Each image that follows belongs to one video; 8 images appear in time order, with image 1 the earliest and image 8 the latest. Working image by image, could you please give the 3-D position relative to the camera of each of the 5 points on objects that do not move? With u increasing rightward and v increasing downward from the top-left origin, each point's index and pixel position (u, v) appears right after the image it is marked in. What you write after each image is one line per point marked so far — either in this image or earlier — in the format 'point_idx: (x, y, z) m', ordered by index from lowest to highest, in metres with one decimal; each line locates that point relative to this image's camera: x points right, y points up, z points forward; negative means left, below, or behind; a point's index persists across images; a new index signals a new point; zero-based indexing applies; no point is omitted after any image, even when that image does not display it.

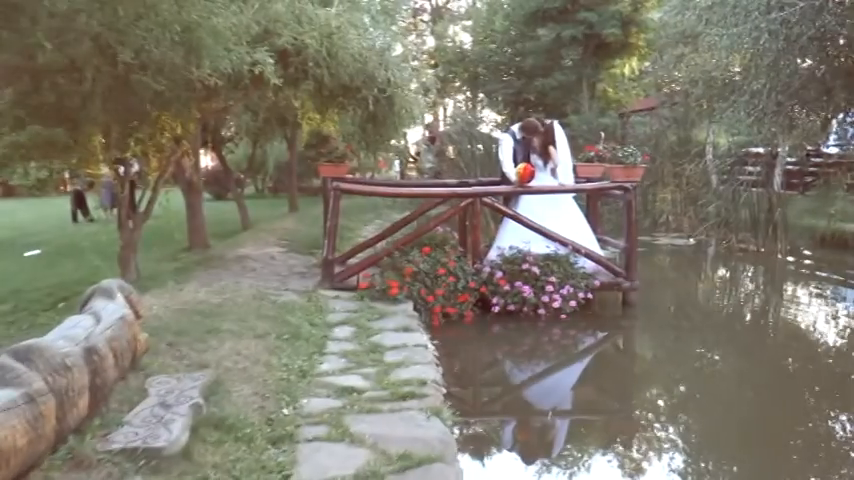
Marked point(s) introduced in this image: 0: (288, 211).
0: (-2.0, +0.4, +12.5) m
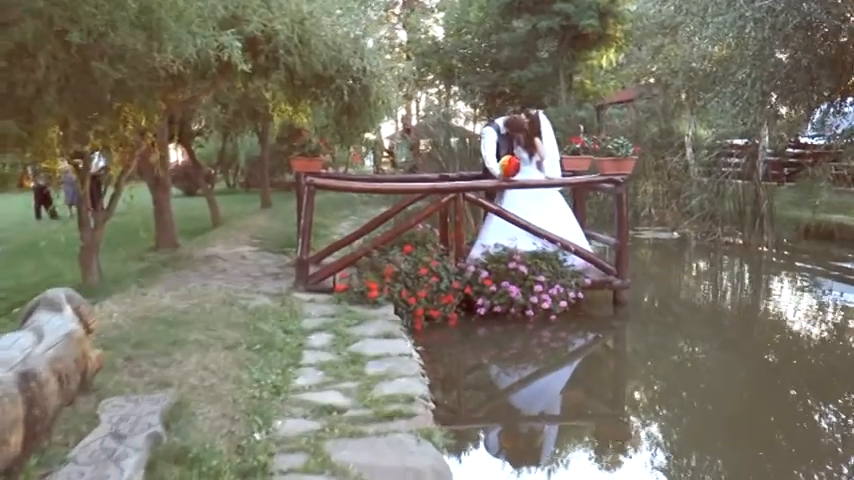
0: (-2.3, +0.4, +12.1) m
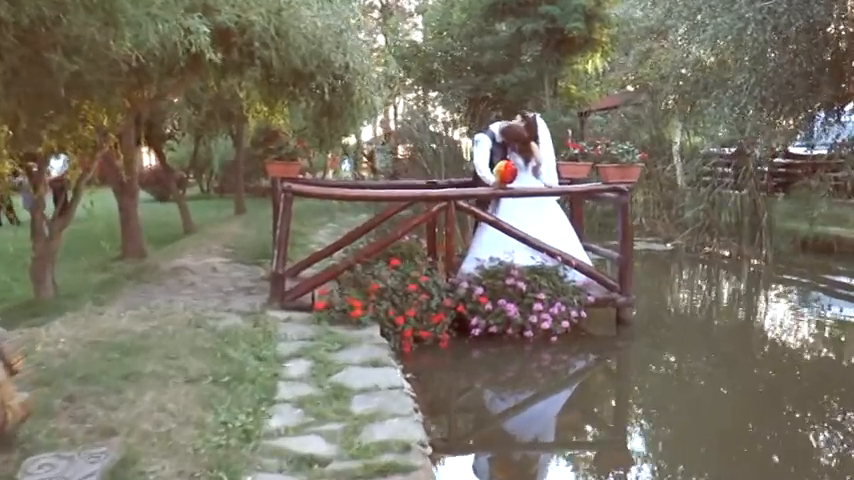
0: (-2.5, +0.3, +11.6) m
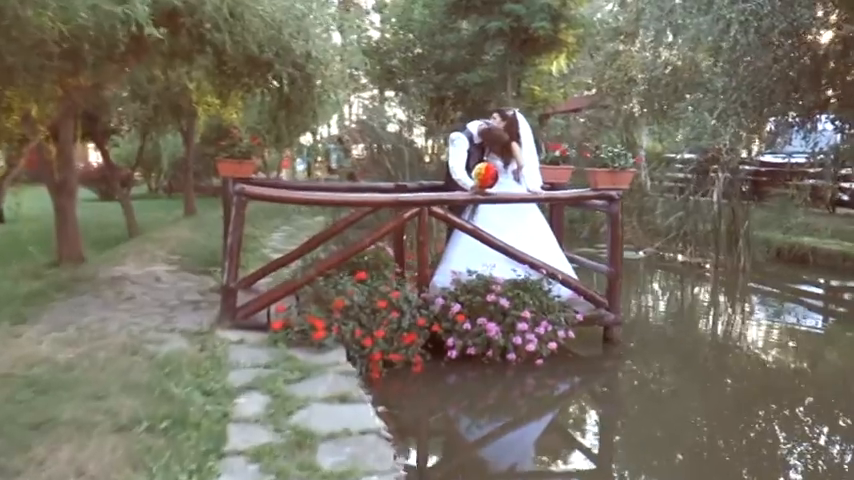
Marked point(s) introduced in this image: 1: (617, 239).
0: (-3.0, +0.3, +11.0) m
1: (+1.0, 0.0, +4.6) m
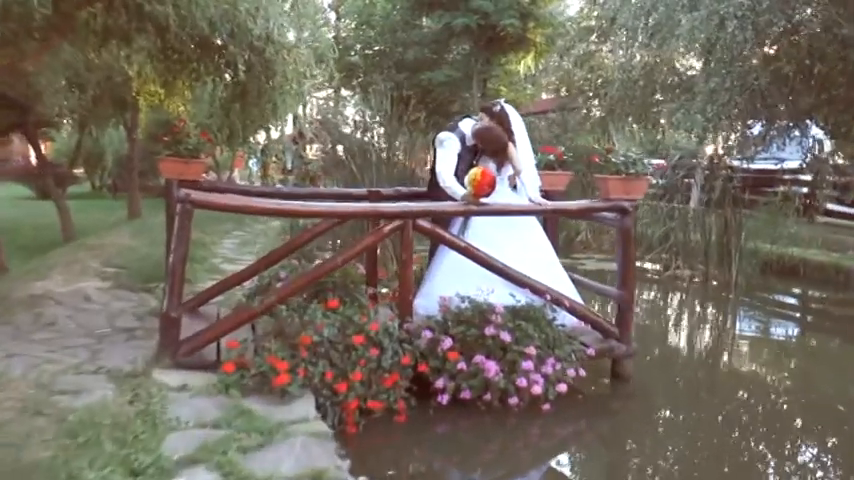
0: (-3.5, +0.3, +10.1) m
1: (+0.9, -0.1, +4.0) m
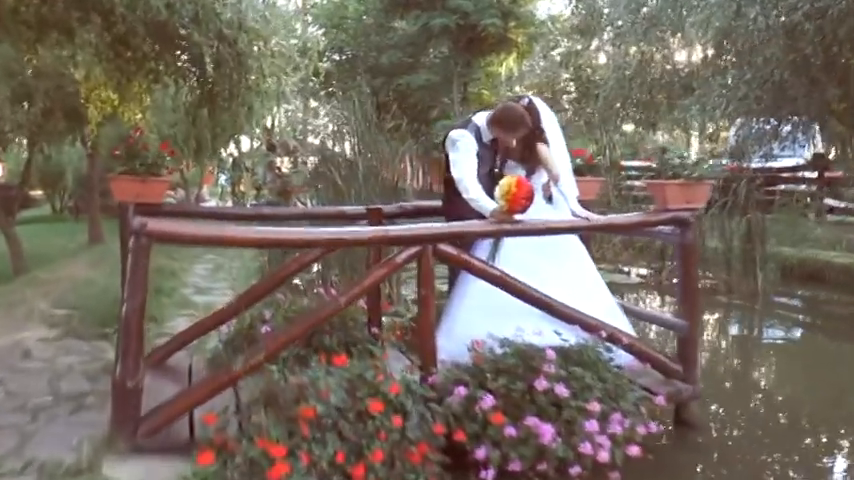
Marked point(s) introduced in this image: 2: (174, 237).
0: (-3.6, 0.0, +9.2) m
1: (+1.0, -0.1, +3.3) m
2: (-0.7, 0.0, +2.5) m
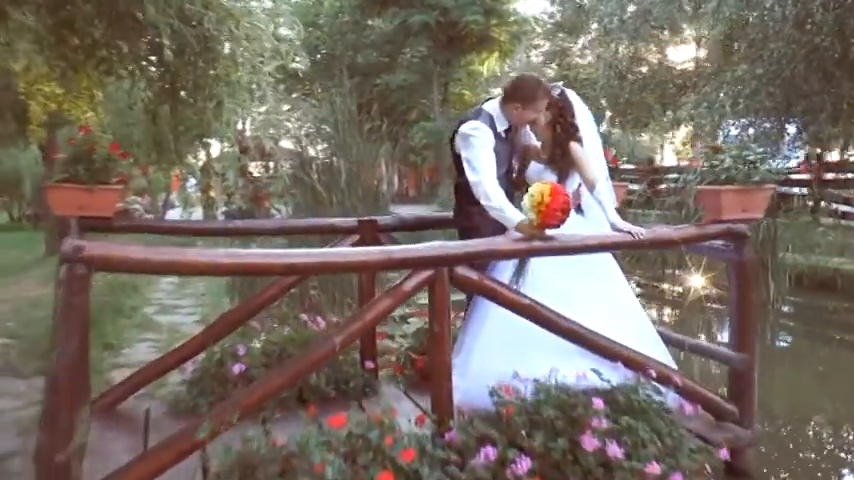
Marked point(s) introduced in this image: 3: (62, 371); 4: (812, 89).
0: (-3.7, -0.1, +8.6) m
1: (+1.0, -0.2, +2.8) m
2: (-0.7, 0.0, +2.0) m
3: (-0.8, -0.3, +1.9) m
4: (+2.6, +1.0, +6.0) m
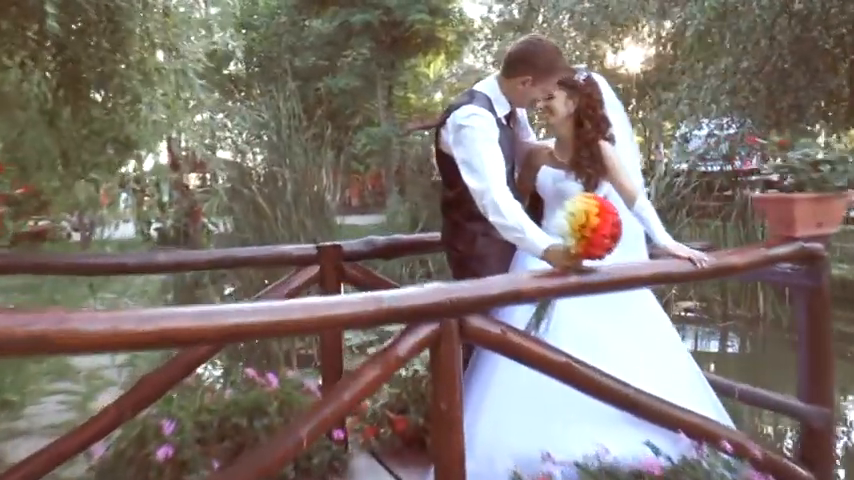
0: (-4.2, -0.4, +7.6) m
1: (+1.0, -0.3, +2.2) m
2: (-0.6, -0.1, +1.3) m
3: (-0.8, -0.4, +1.2) m
4: (+2.4, +1.0, +5.5) m
